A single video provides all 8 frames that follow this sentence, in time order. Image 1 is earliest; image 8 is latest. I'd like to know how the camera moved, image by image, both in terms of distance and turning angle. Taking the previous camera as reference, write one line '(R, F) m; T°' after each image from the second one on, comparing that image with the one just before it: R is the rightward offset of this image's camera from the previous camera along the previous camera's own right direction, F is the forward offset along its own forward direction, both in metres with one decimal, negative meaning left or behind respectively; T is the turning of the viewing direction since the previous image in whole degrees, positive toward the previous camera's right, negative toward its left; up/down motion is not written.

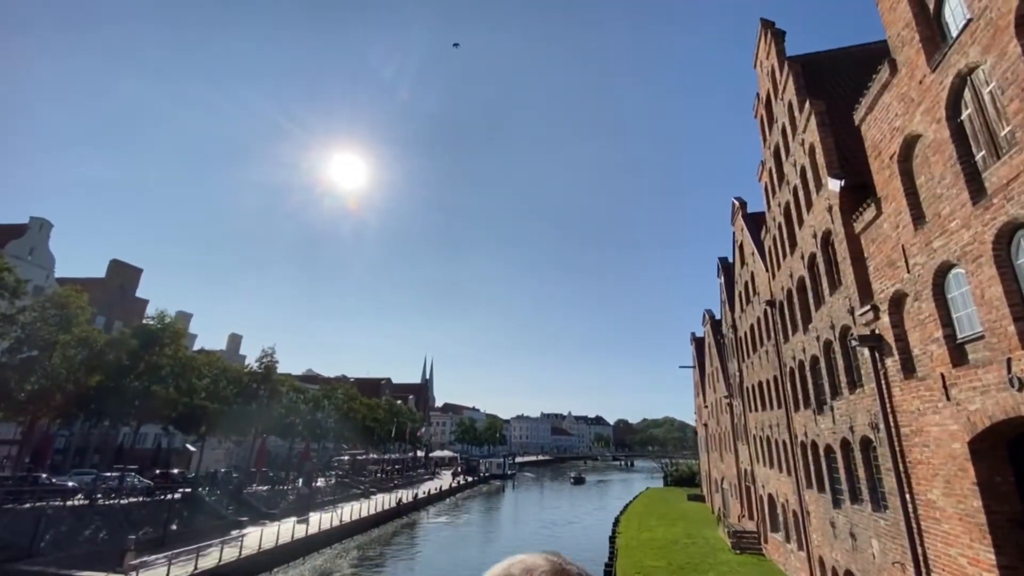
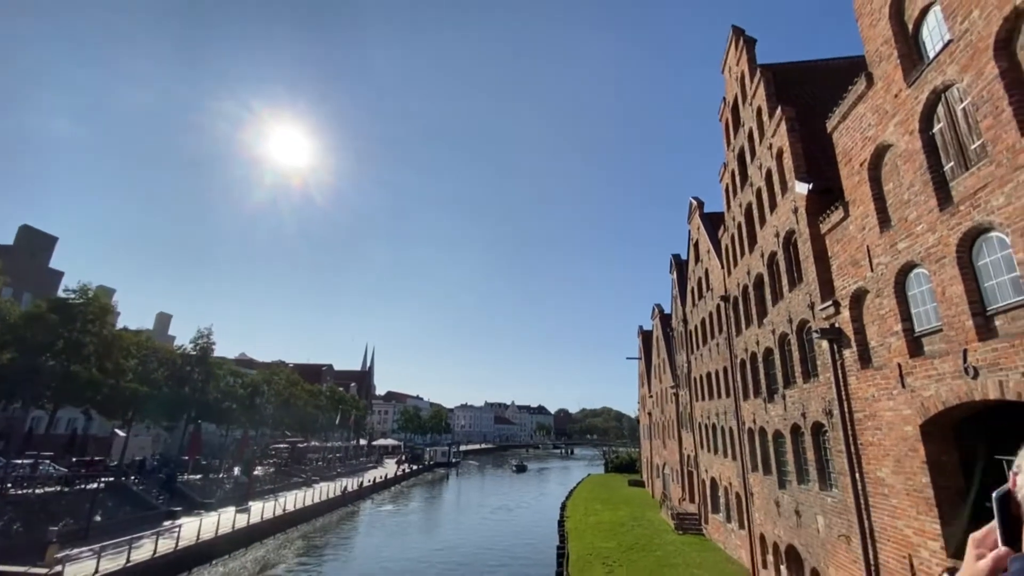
(-1.0, +0.1) m; +7°
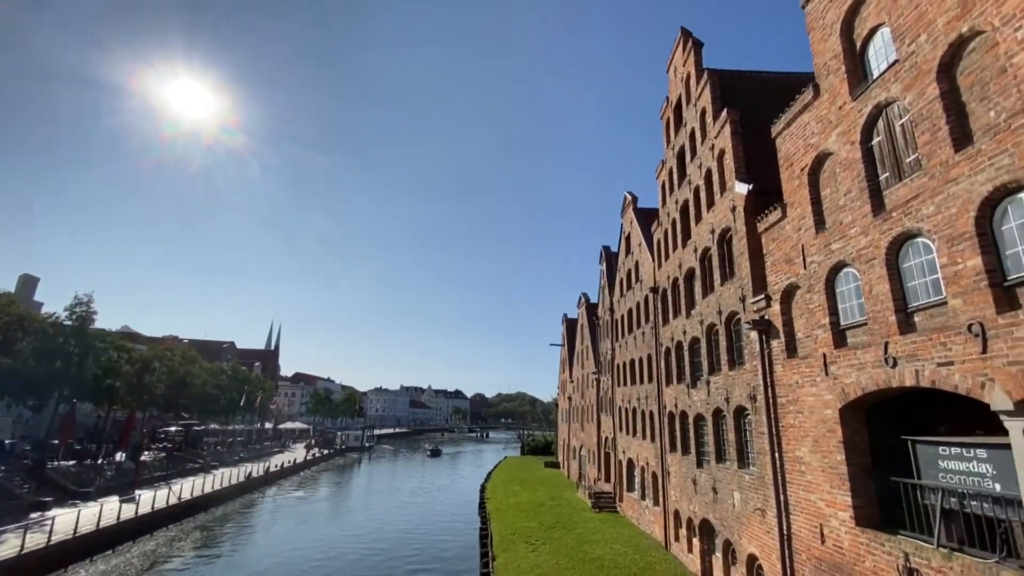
(-0.8, +0.4) m; +10°
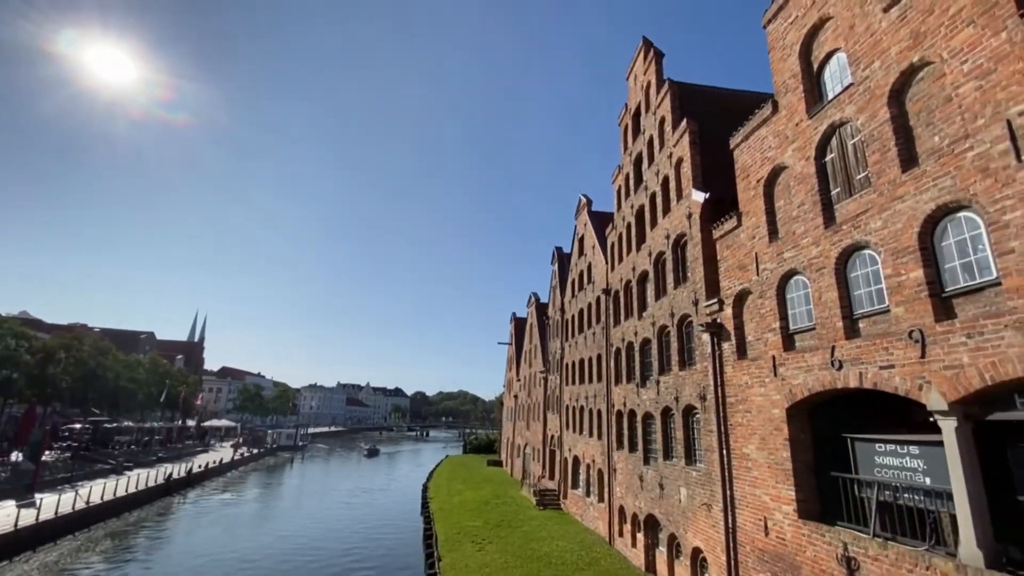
(-0.5, +0.2) m; +7°
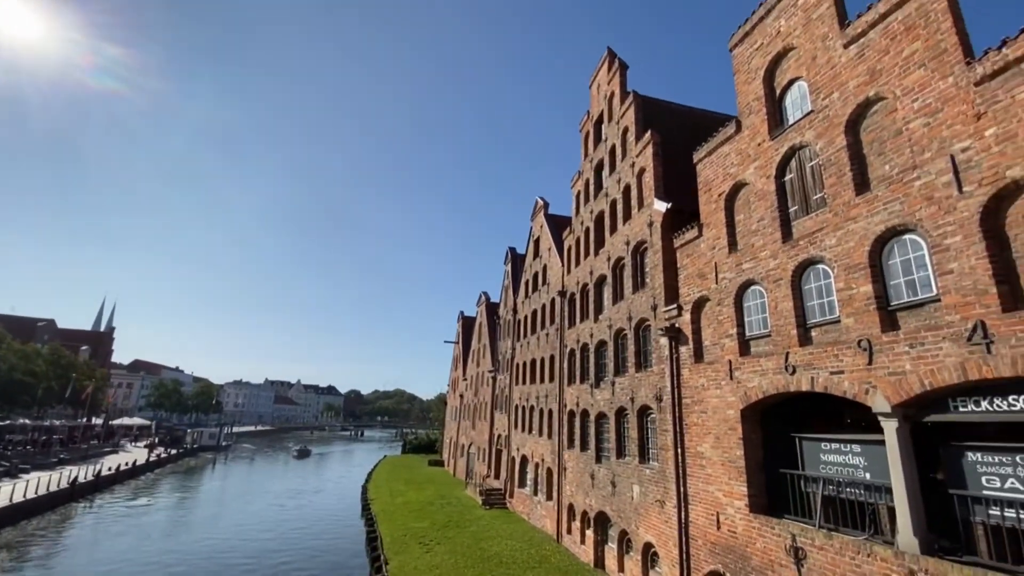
(-0.7, +0.1) m; +7°
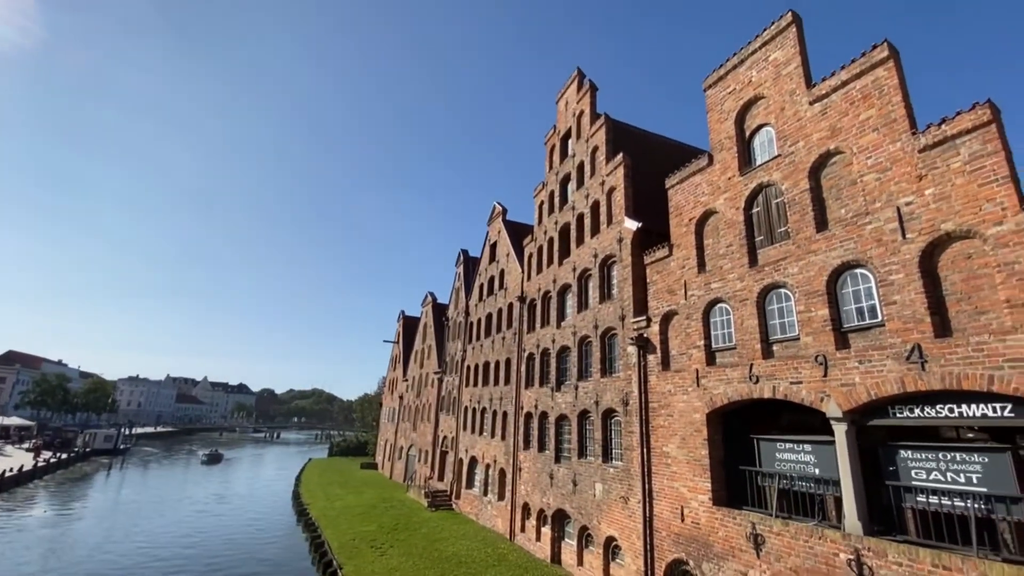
(-1.6, -0.4) m; +9°
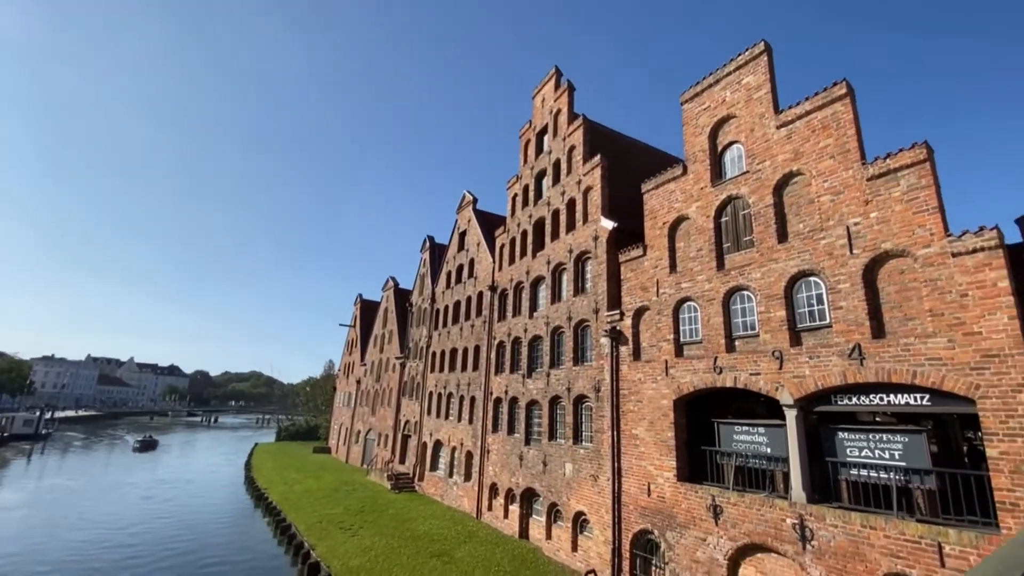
(-1.1, -0.7) m; +6°
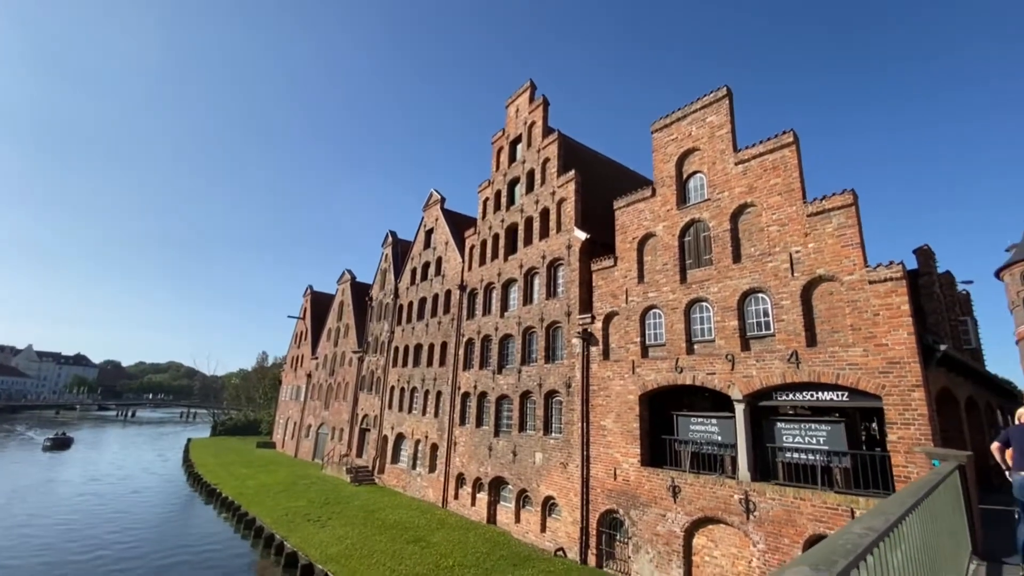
(-1.5, -1.2) m; +7°
